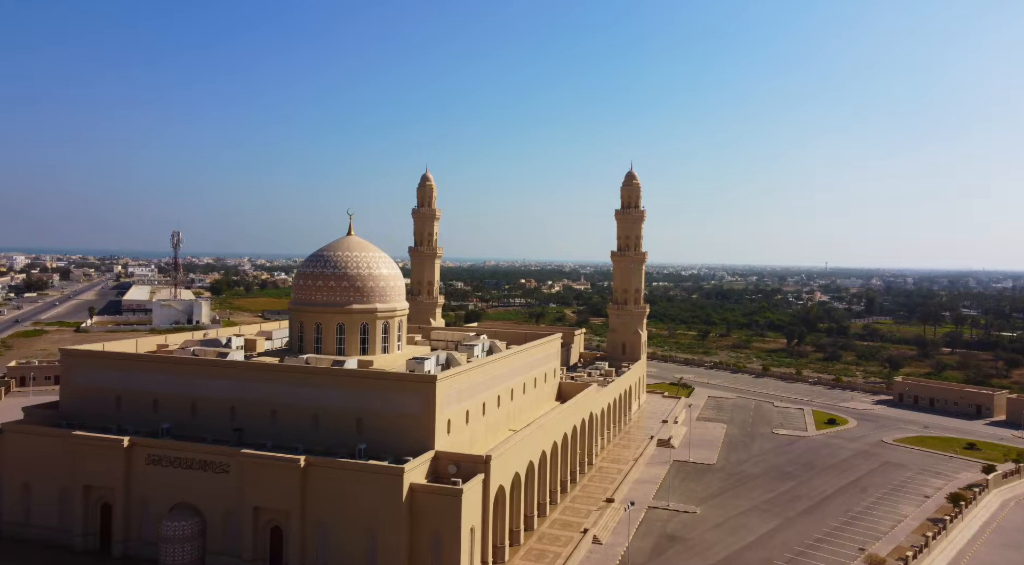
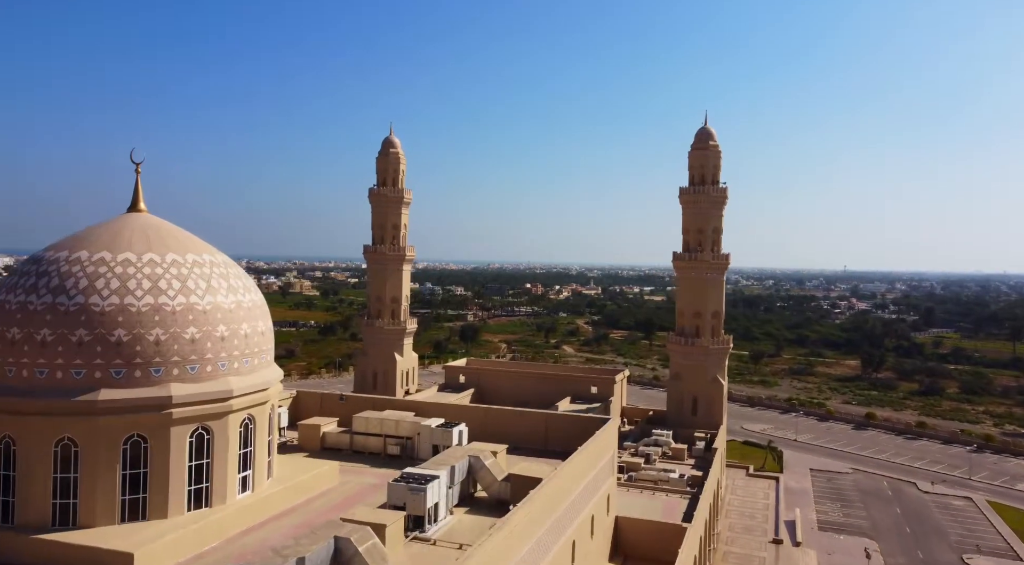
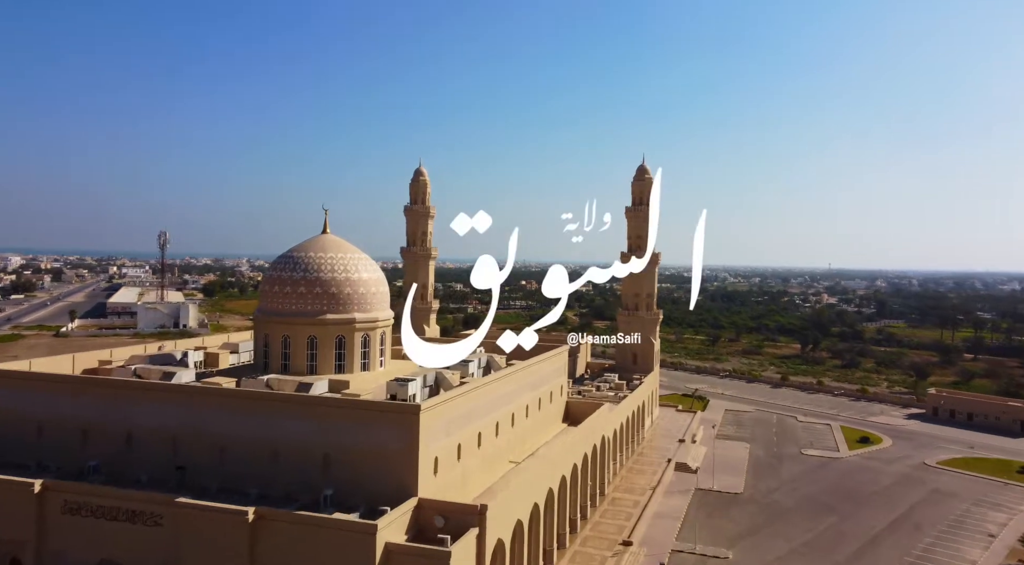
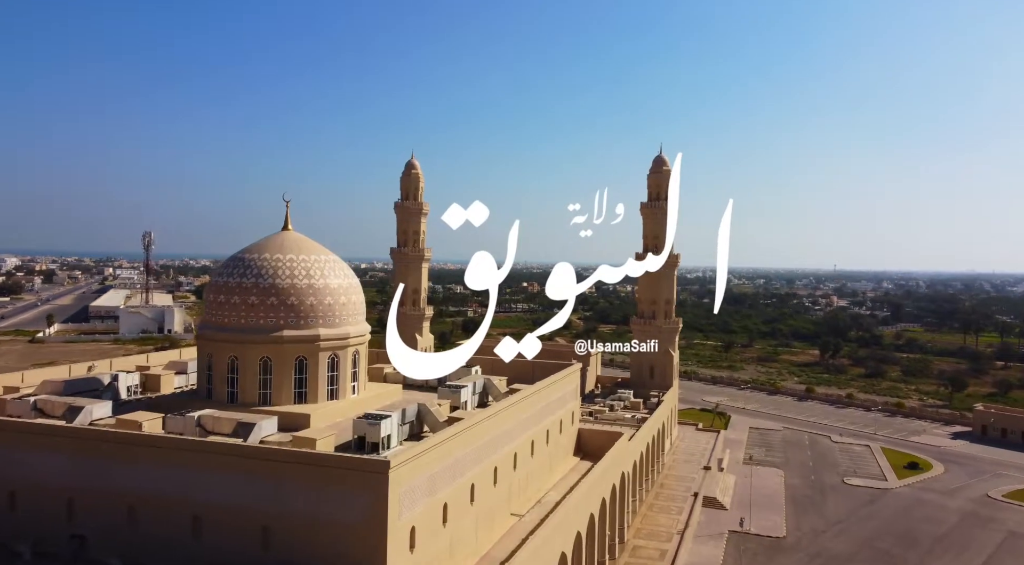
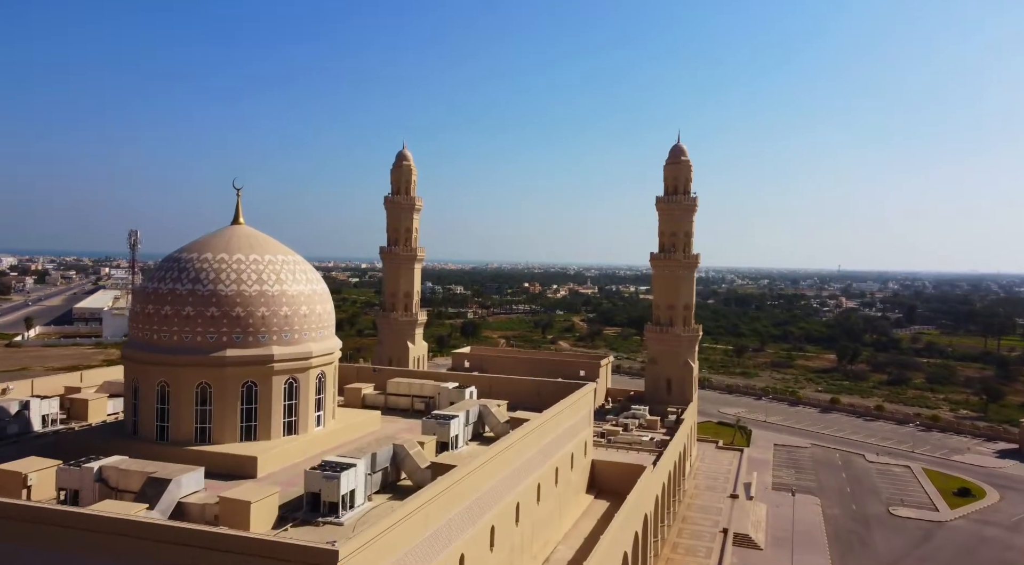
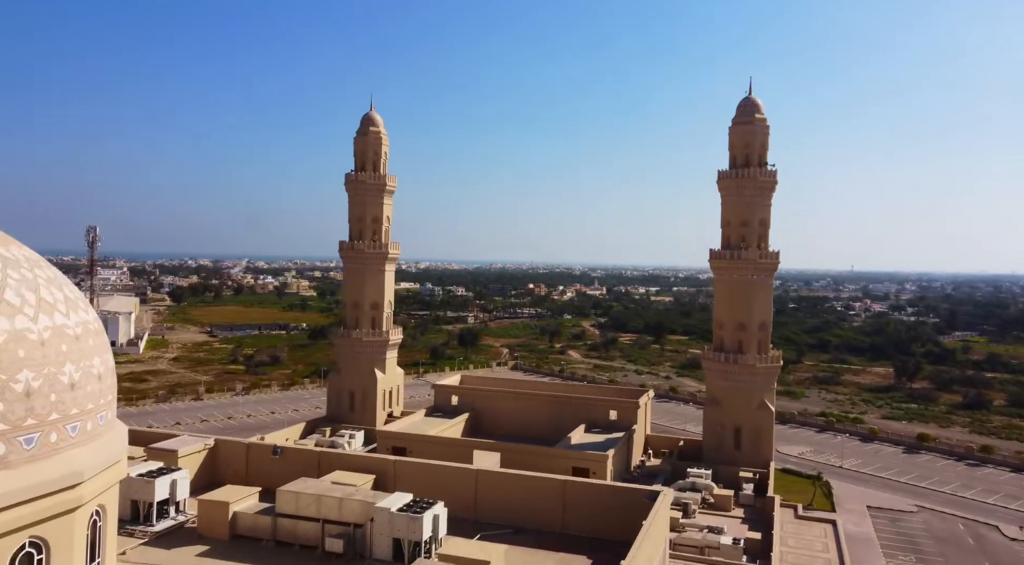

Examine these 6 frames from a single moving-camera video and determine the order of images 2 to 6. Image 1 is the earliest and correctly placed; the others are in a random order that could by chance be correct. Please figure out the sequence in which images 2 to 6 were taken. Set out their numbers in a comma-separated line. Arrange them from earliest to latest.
3, 4, 5, 2, 6
